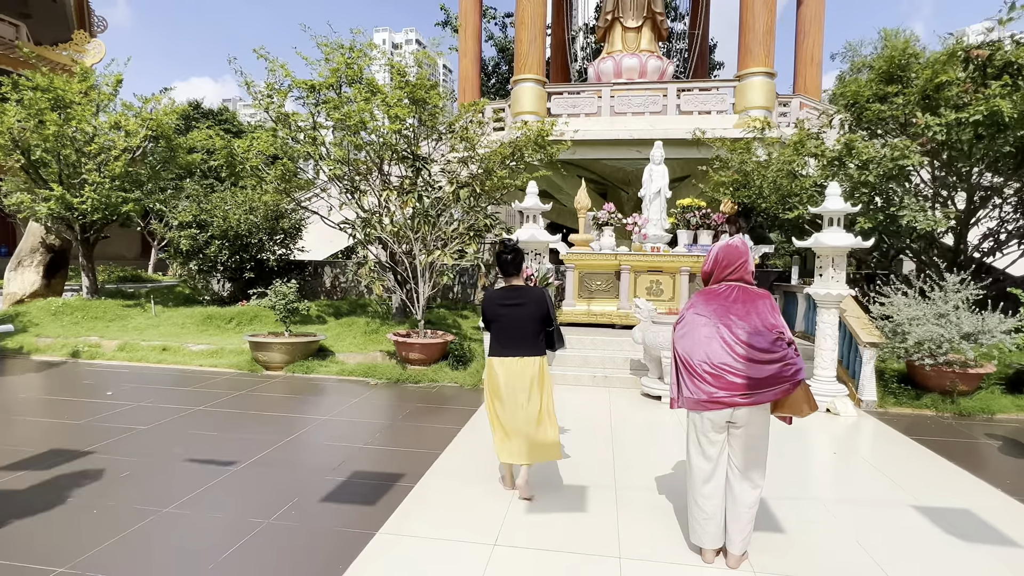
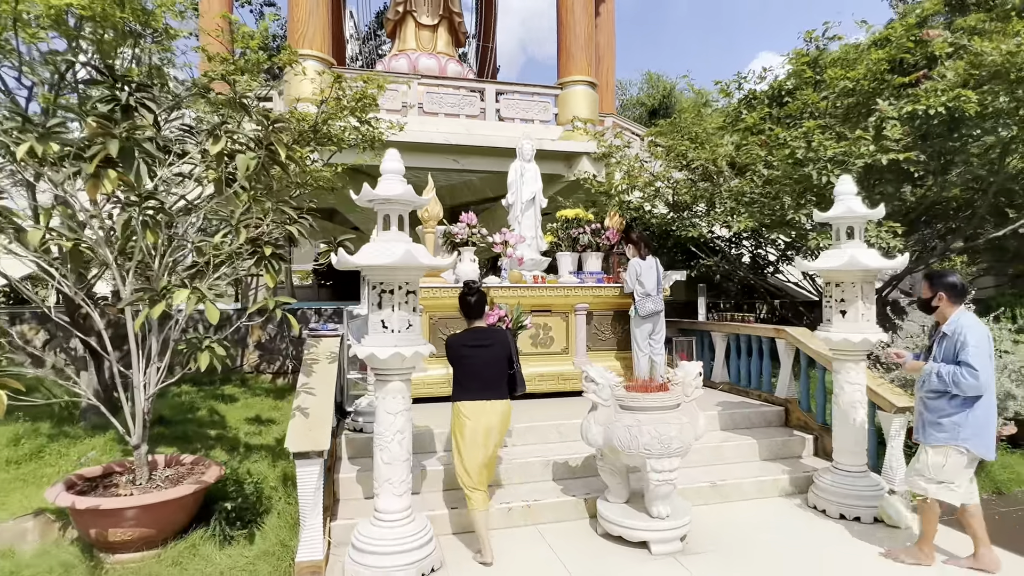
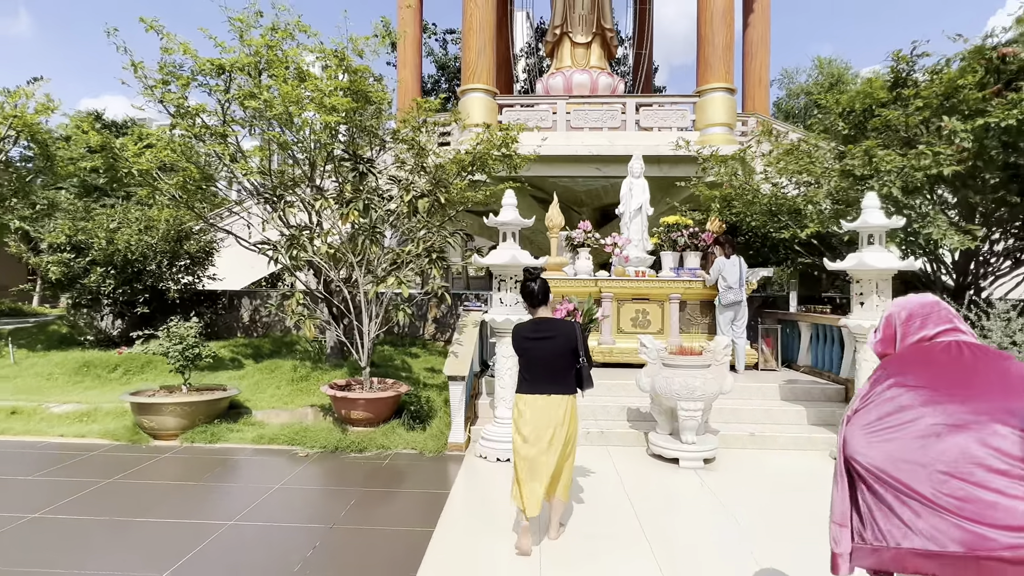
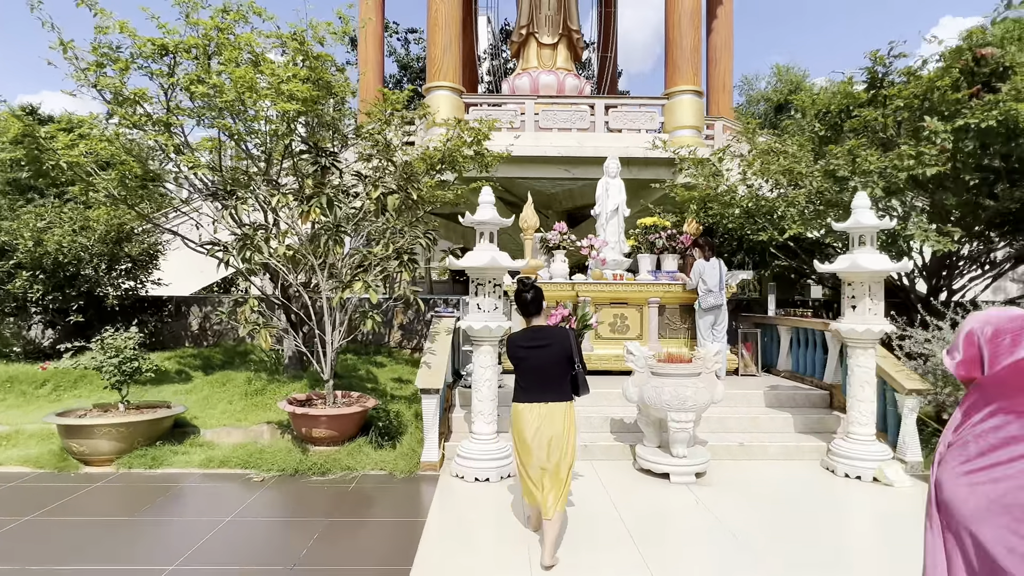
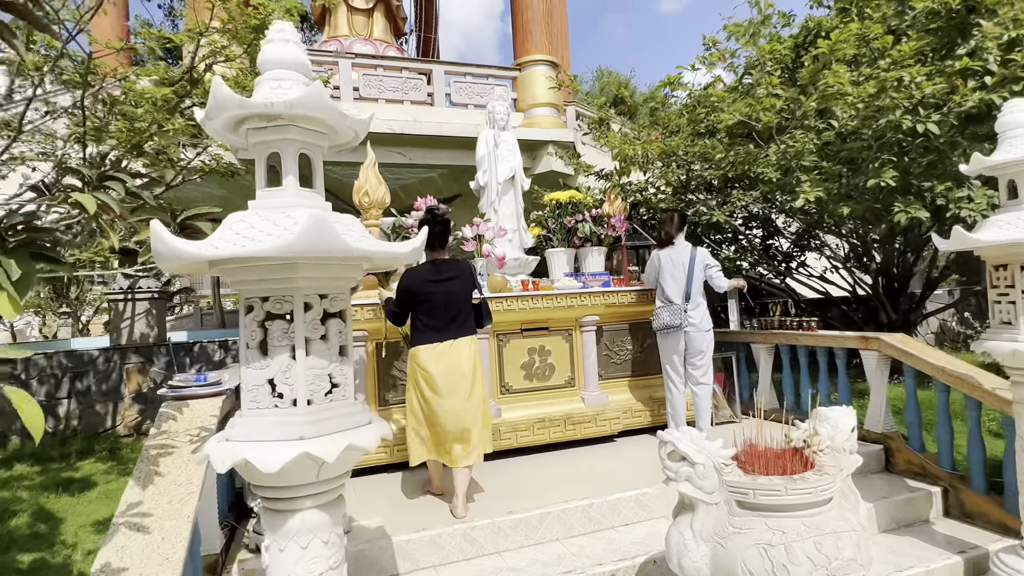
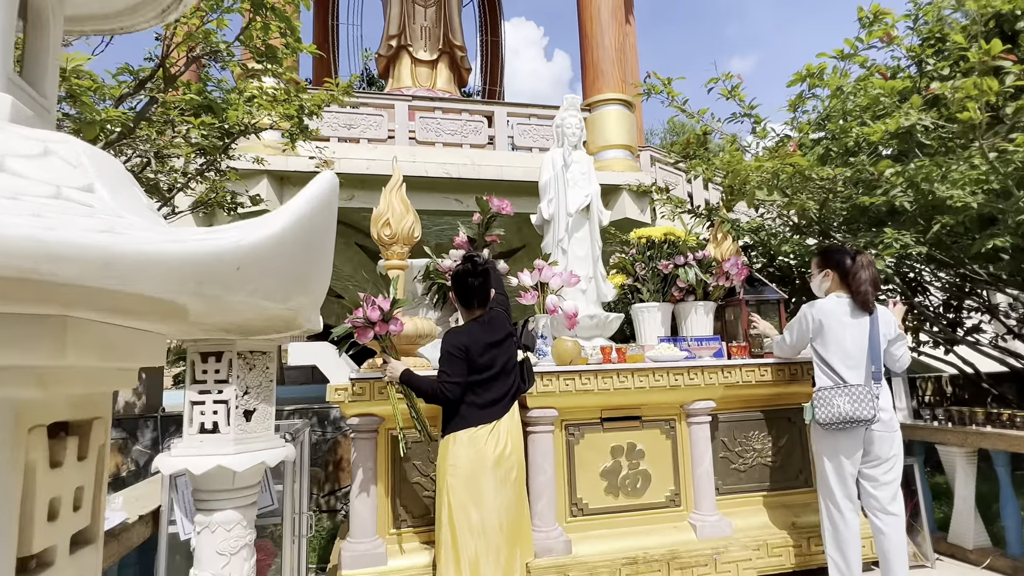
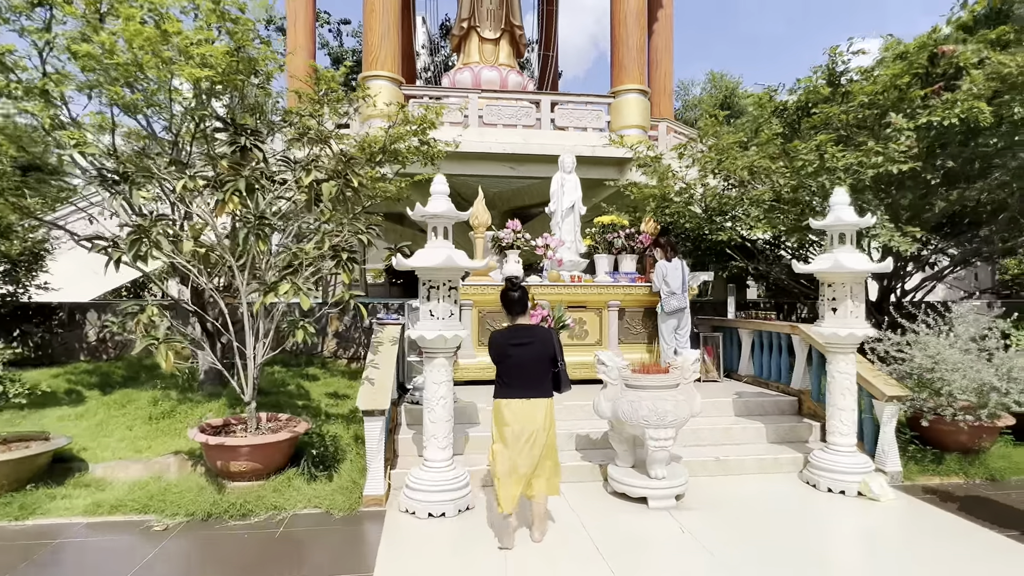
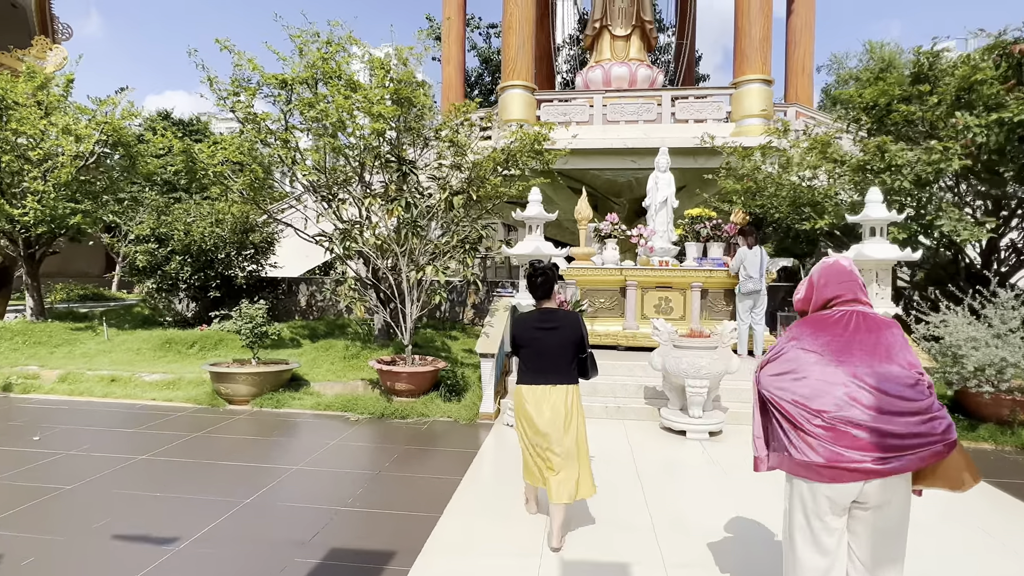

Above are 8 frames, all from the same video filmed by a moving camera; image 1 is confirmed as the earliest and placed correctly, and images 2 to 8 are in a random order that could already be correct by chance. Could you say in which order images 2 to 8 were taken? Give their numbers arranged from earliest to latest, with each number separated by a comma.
8, 3, 4, 7, 2, 5, 6
